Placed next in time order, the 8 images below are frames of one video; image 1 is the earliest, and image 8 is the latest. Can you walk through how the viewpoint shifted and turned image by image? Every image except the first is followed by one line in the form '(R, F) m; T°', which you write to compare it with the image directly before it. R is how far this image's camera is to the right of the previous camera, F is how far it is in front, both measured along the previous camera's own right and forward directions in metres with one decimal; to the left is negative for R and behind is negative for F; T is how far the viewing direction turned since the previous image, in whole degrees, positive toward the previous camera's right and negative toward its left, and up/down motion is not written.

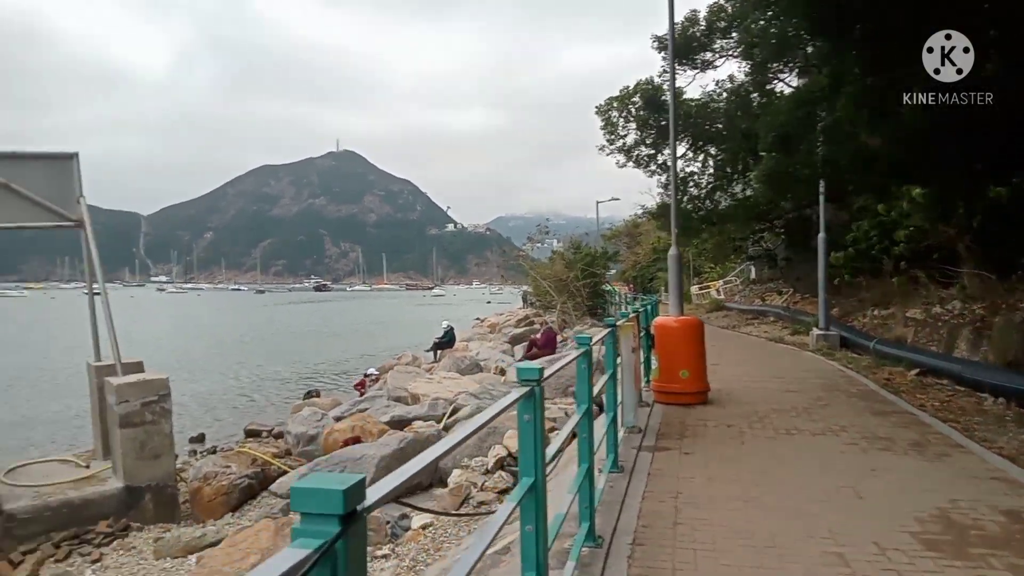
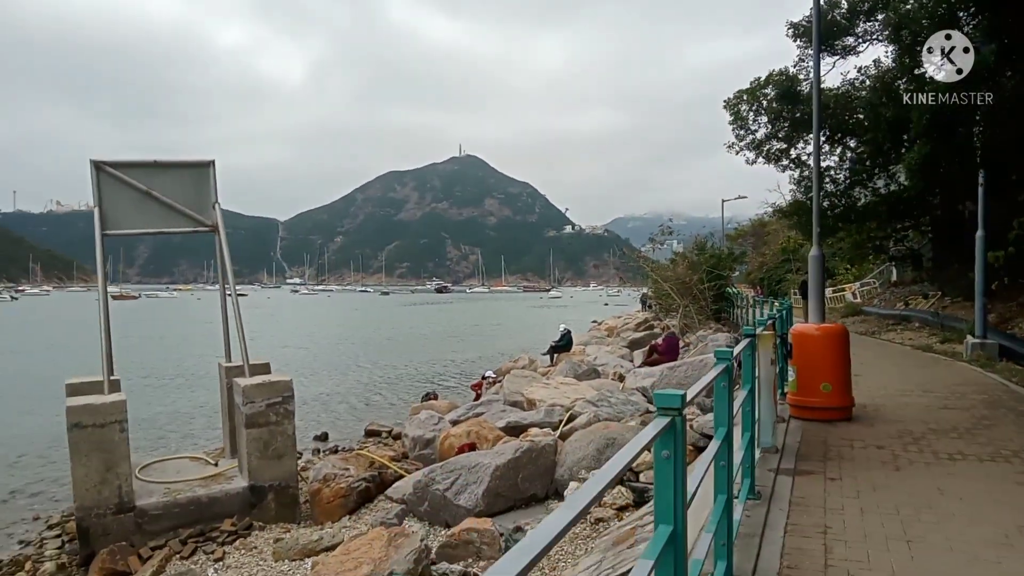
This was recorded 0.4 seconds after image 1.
(0.0, +0.4) m; -9°
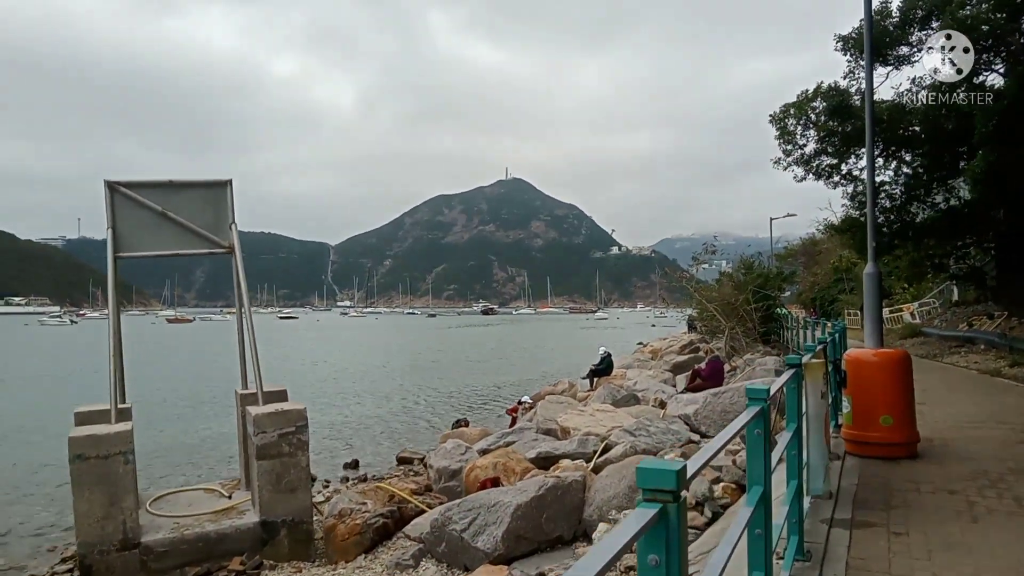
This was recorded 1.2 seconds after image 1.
(+0.2, +0.6) m; -3°
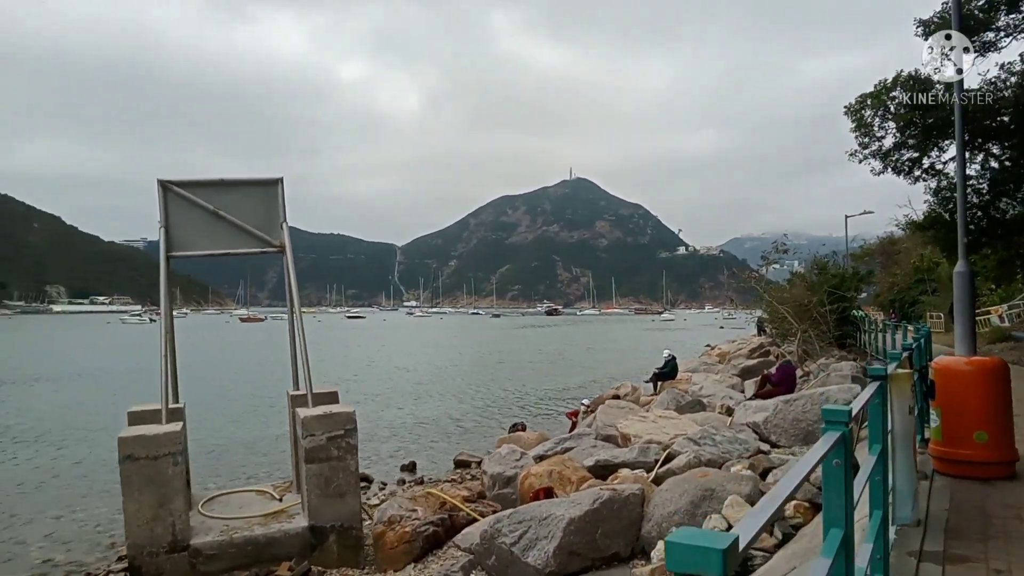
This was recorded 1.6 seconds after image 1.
(+0.1, +0.4) m; -5°
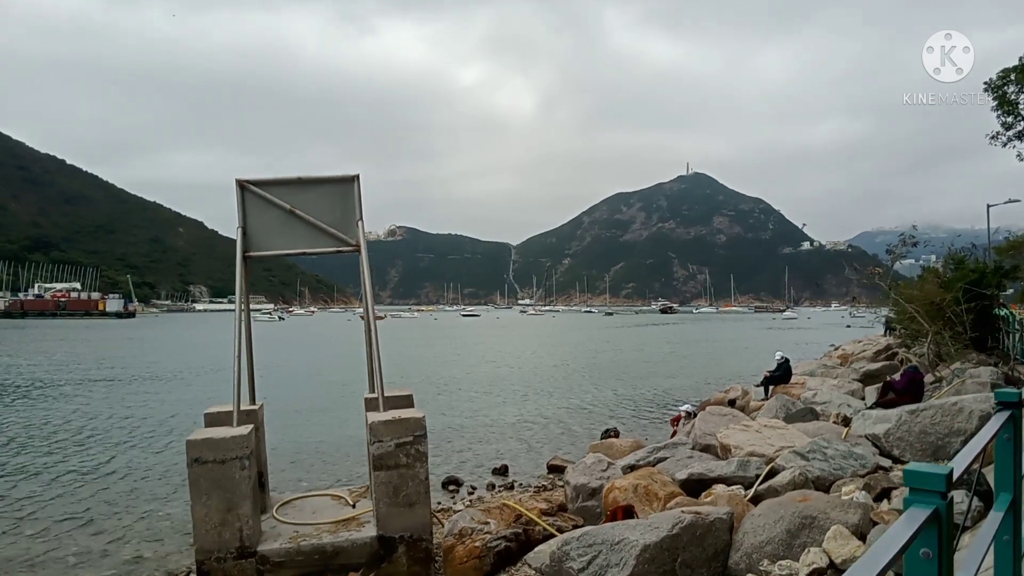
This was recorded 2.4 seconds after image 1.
(+0.4, +0.7) m; -9°
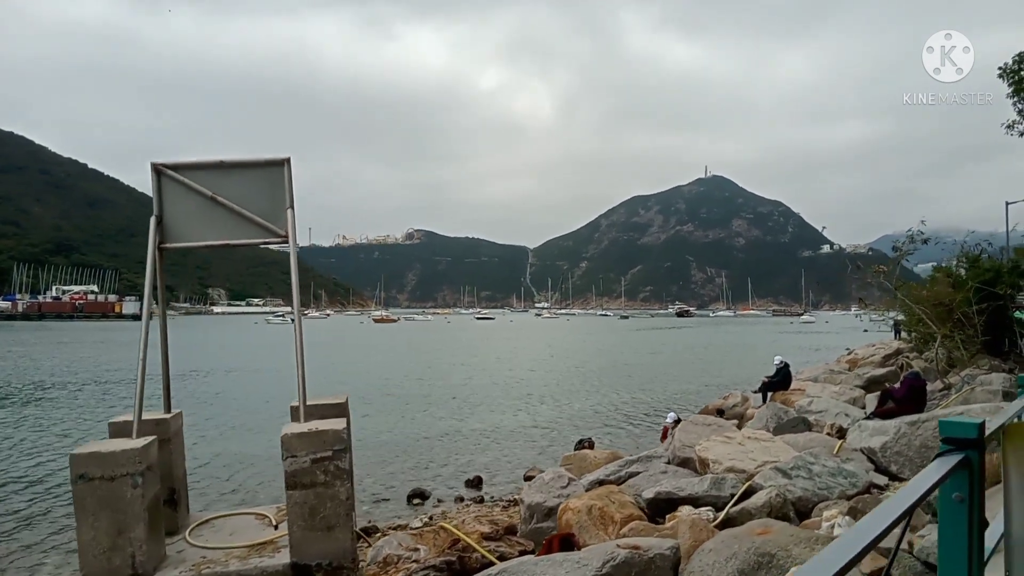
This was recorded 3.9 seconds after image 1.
(+0.8, +1.0) m; -1°
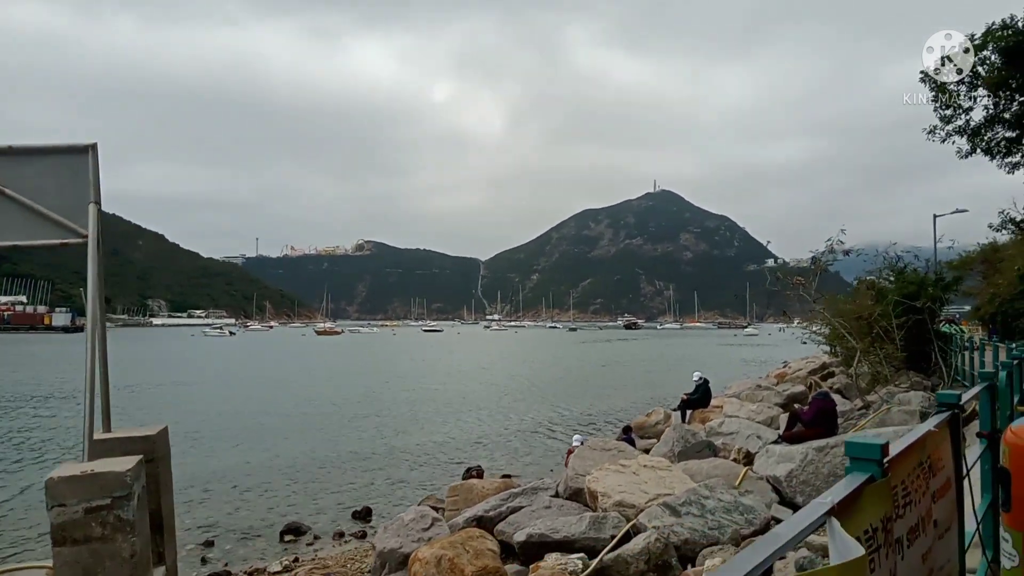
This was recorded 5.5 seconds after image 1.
(+1.0, +1.1) m; +4°
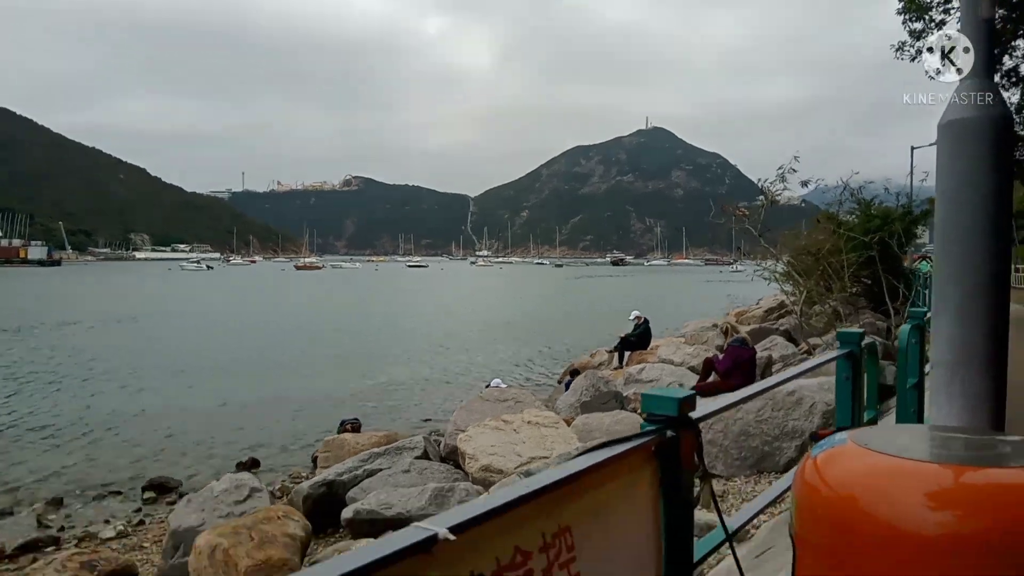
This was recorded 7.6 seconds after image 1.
(+1.3, +1.5) m; +1°
